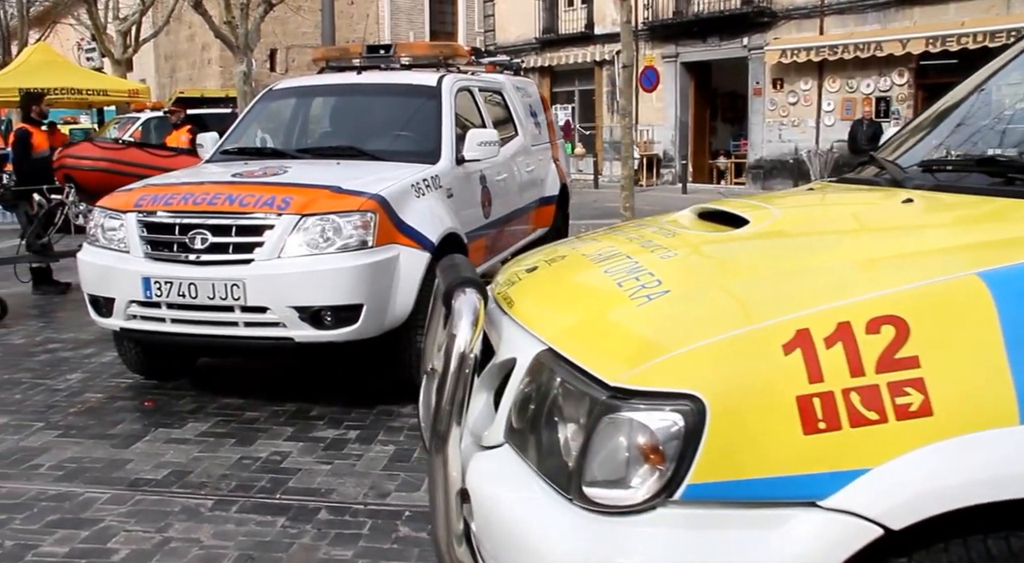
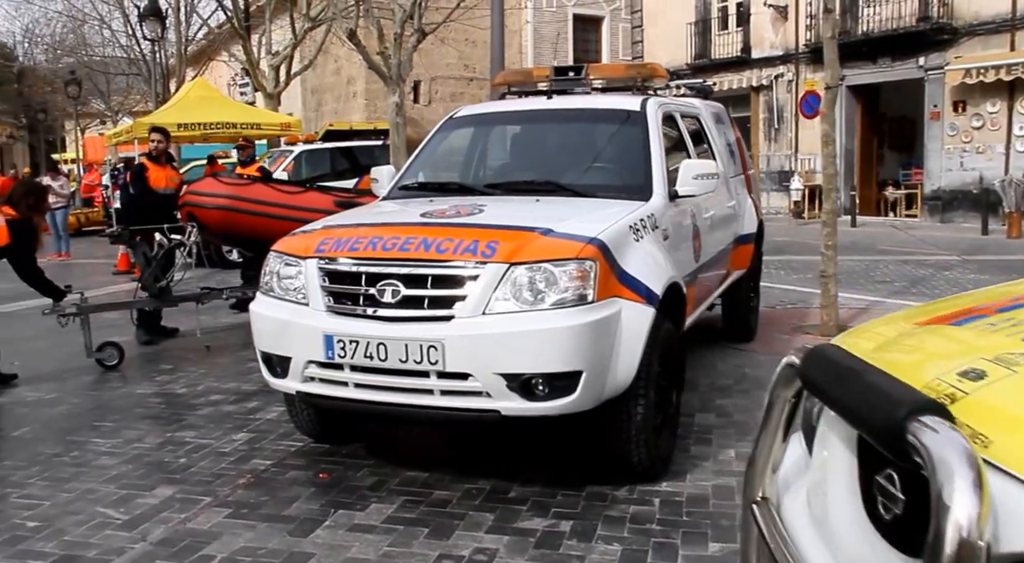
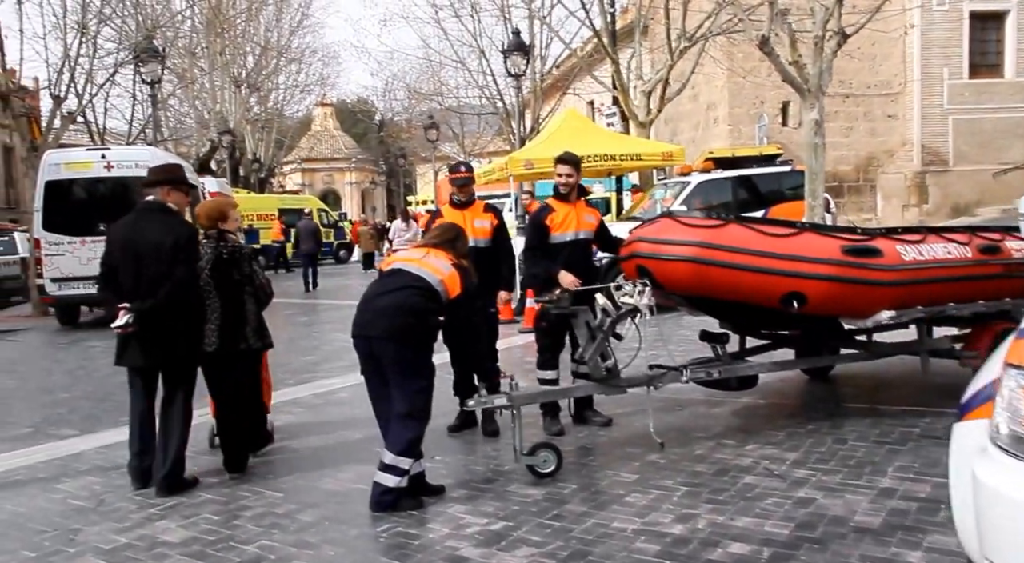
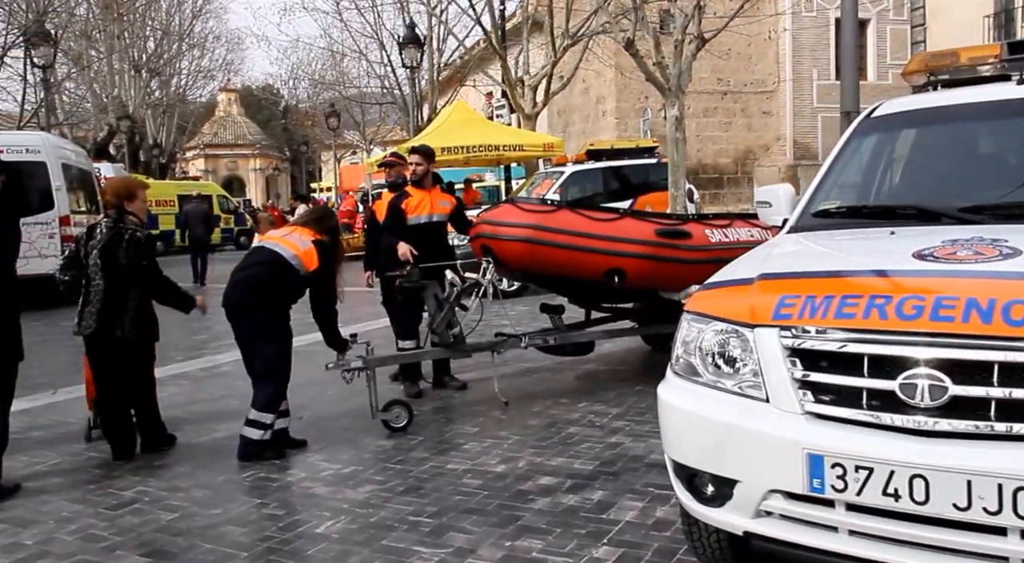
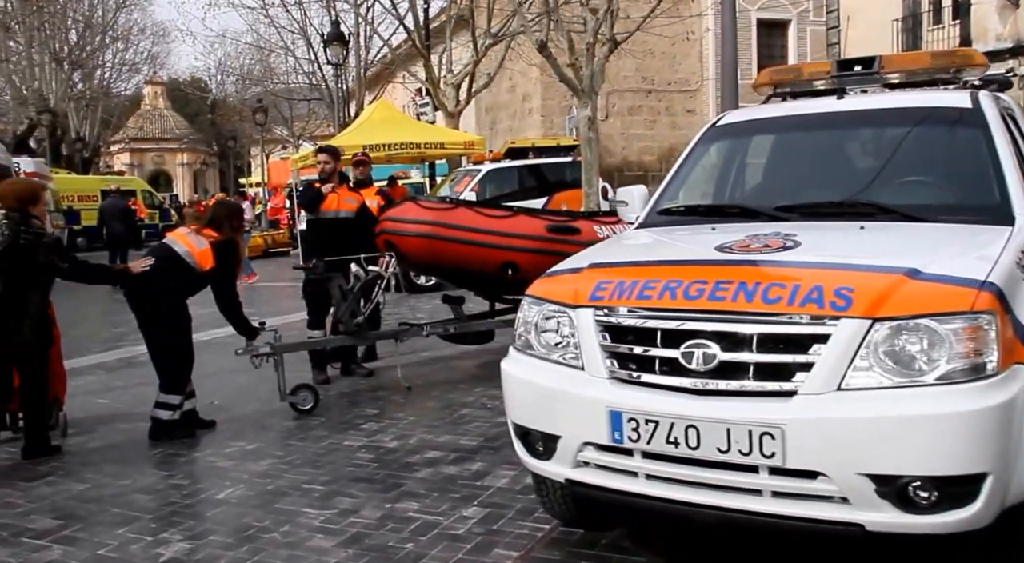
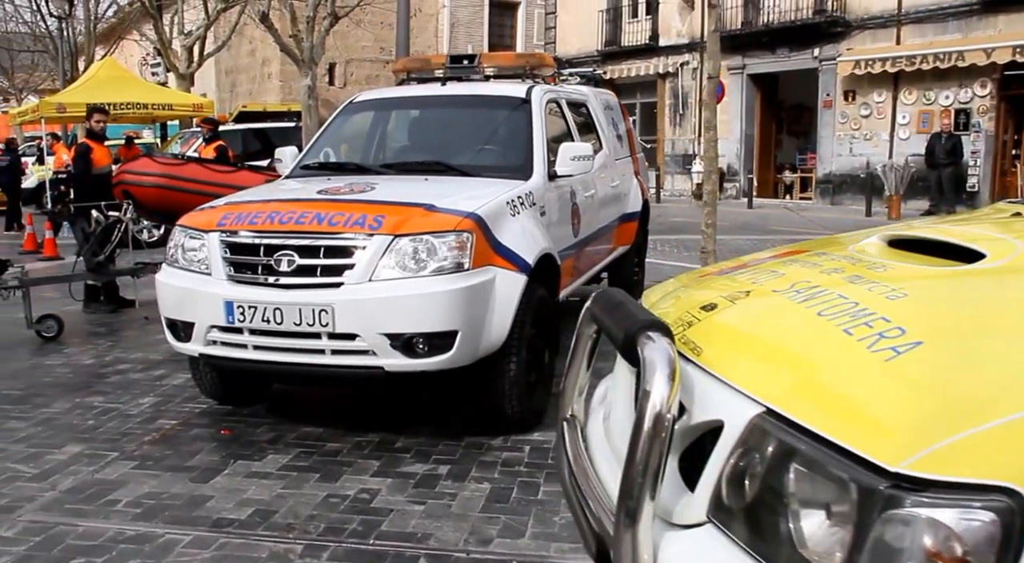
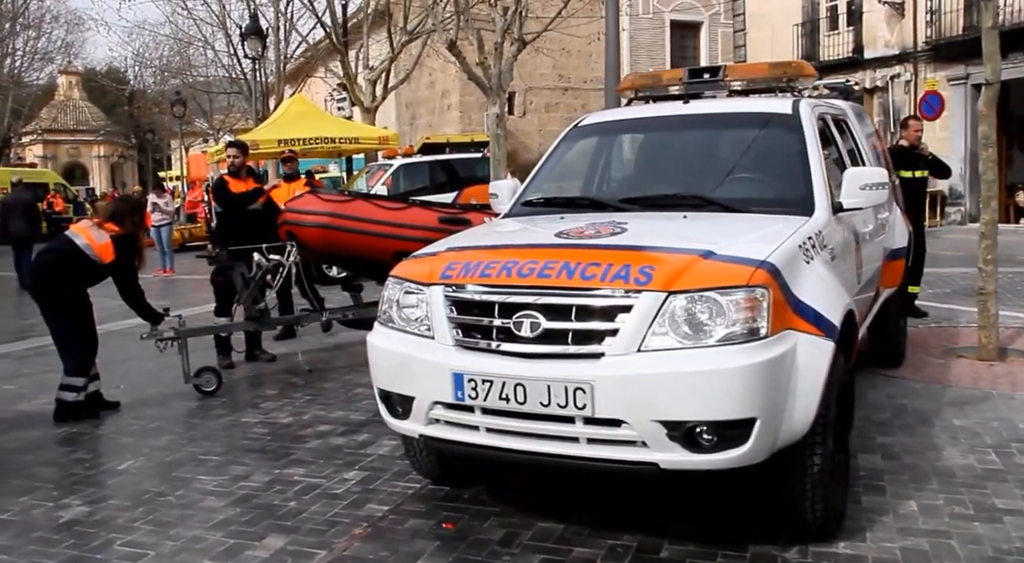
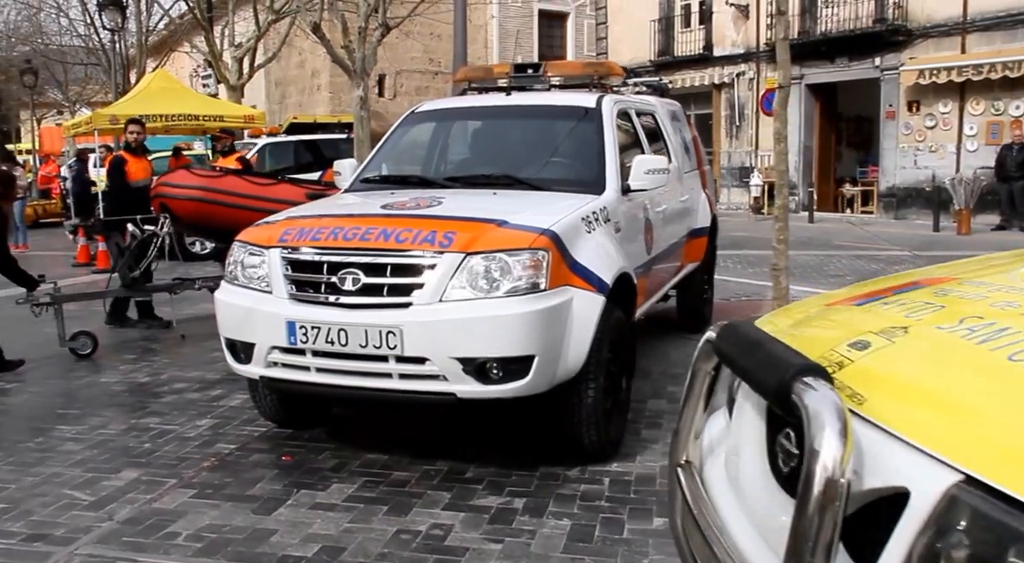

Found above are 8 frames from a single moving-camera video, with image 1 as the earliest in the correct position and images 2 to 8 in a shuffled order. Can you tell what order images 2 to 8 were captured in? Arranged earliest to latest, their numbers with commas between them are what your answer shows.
6, 8, 2, 7, 5, 4, 3
